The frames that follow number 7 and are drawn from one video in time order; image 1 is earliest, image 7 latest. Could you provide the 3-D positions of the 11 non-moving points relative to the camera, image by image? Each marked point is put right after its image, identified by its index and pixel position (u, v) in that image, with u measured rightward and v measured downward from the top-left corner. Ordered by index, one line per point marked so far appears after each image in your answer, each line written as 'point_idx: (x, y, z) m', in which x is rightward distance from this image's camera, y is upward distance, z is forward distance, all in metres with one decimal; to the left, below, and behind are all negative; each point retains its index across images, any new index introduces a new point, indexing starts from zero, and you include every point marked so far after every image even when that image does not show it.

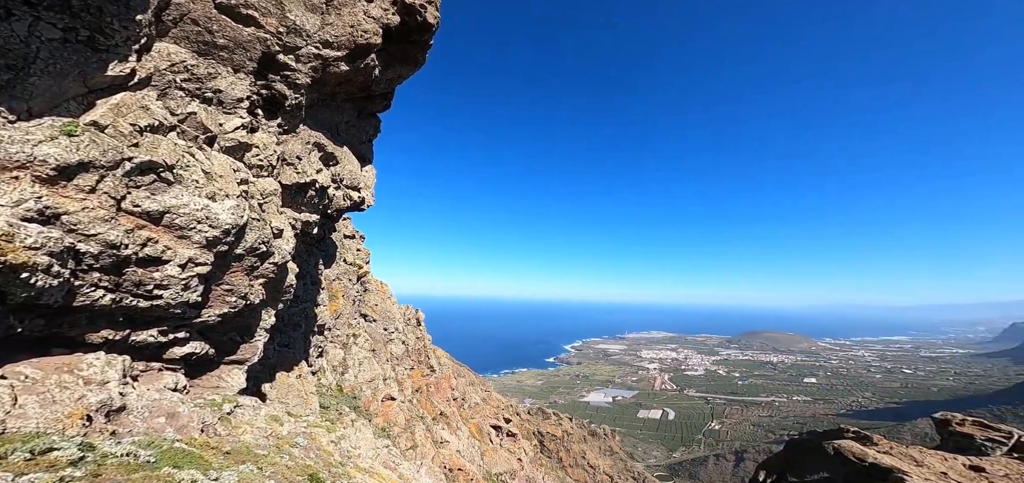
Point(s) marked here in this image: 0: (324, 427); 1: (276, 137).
0: (-7.3, -7.2, +16.3) m
1: (-9.3, +4.1, +16.8) m
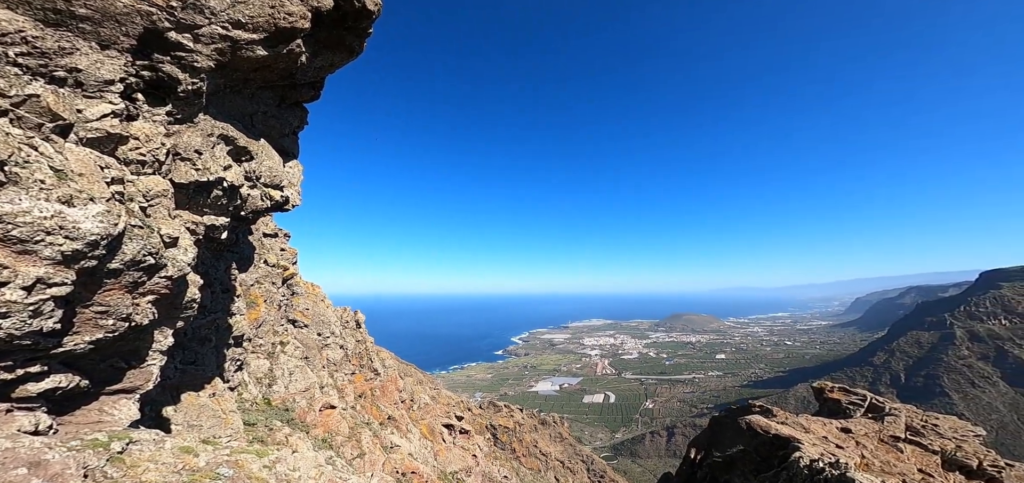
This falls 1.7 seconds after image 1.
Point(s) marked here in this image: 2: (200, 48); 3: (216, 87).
0: (-9.3, -7.4, +14.8) m
1: (-11.8, +3.8, +14.8) m
2: (-10.8, +6.6, +14.5) m
3: (-11.8, +6.1, +17.0) m
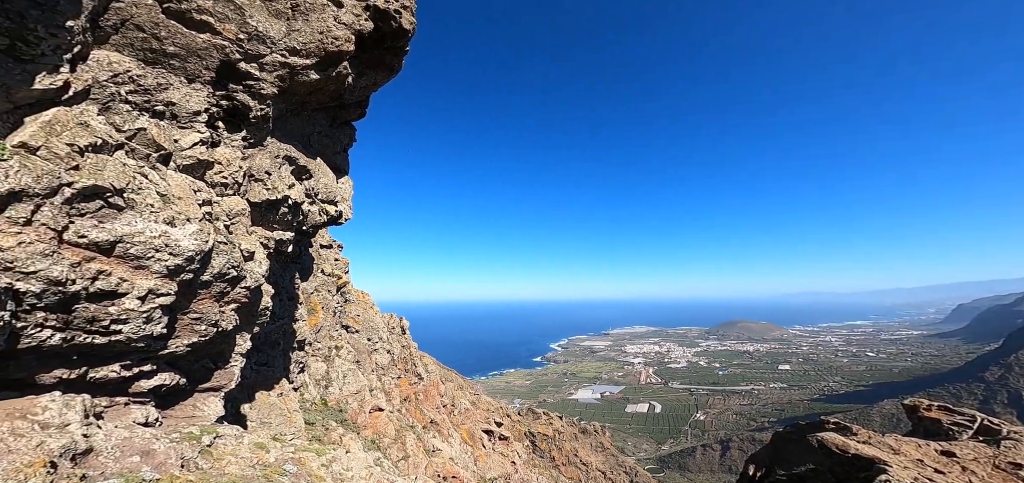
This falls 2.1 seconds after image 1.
0: (-7.6, -7.8, +15.8) m
1: (-10.2, +3.4, +16.2) m
2: (-9.3, +6.2, +15.9) m
3: (-10.0, +5.6, +18.4) m
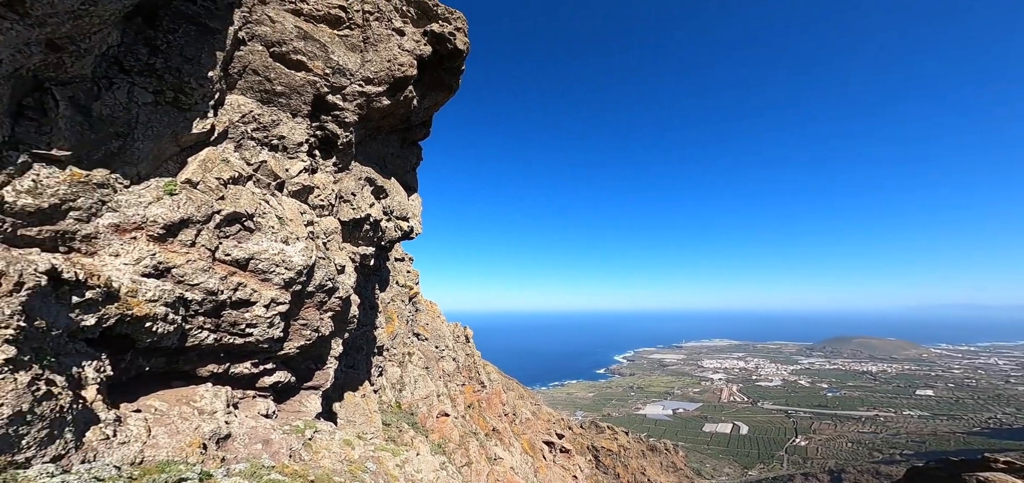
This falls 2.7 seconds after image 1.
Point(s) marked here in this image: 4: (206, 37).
0: (-5.0, -8.3, +17.0) m
1: (-7.7, +2.8, +18.0) m
2: (-6.8, +5.6, +17.7) m
3: (-7.2, +5.0, +20.2) m
4: (-9.3, +6.3, +13.3) m
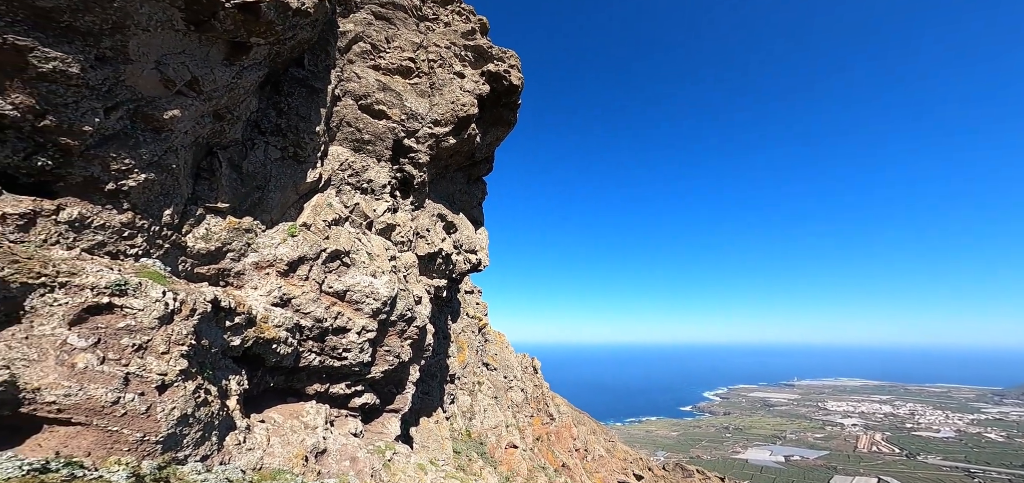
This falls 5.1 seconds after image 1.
0: (-2.2, -9.6, +17.4) m
1: (-4.8, +1.4, +19.6) m
2: (-4.0, +4.2, +19.3) m
3: (-4.0, +3.4, +21.9) m
4: (-7.2, +5.1, +15.4) m
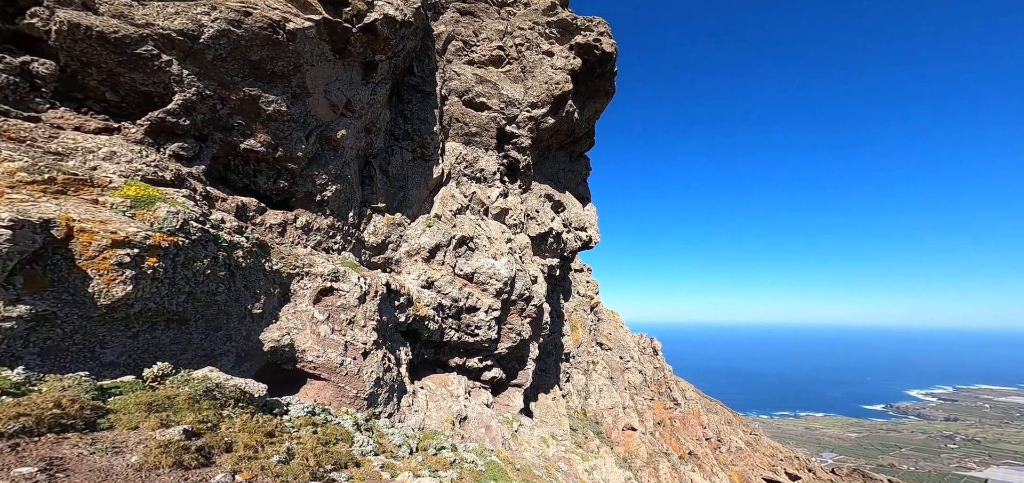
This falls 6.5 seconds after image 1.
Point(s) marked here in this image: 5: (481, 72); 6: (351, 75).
0: (+2.8, -8.9, +17.9) m
1: (+0.2, +2.1, +20.3) m
2: (+0.7, +4.9, +19.7) m
3: (+1.3, +4.2, +22.2) m
4: (-3.3, +5.5, +16.6) m
5: (-1.2, +7.6, +19.1) m
6: (-4.8, +5.0, +12.8) m
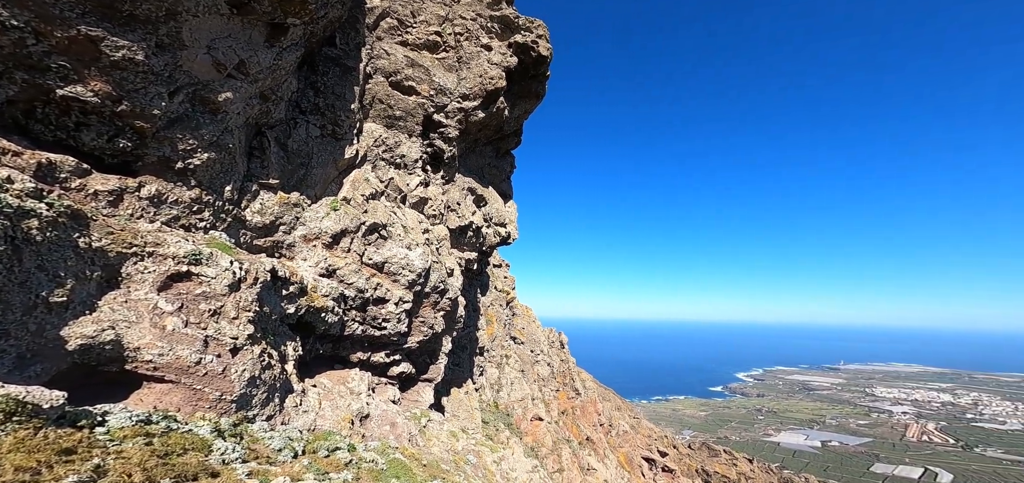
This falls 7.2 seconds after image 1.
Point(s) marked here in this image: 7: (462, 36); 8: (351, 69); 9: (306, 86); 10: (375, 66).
0: (-1.0, -8.6, +18.1) m
1: (-3.4, +2.5, +19.8) m
2: (-2.6, +5.3, +19.3) m
3: (-2.5, +4.6, +21.9) m
4: (-6.0, +6.0, +15.5) m
5: (-4.2, +8.1, +18.3) m
6: (-6.8, +5.5, +11.4) m
7: (-2.3, +9.6, +19.8) m
8: (-5.9, +6.3, +15.7) m
9: (-7.0, +5.3, +14.5) m
10: (-5.6, +7.2, +17.5) m
